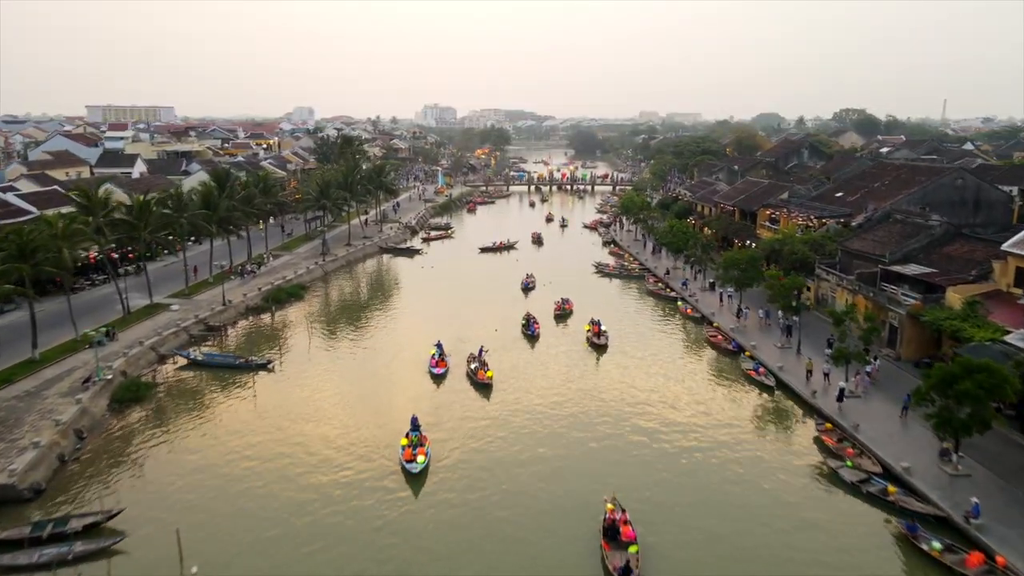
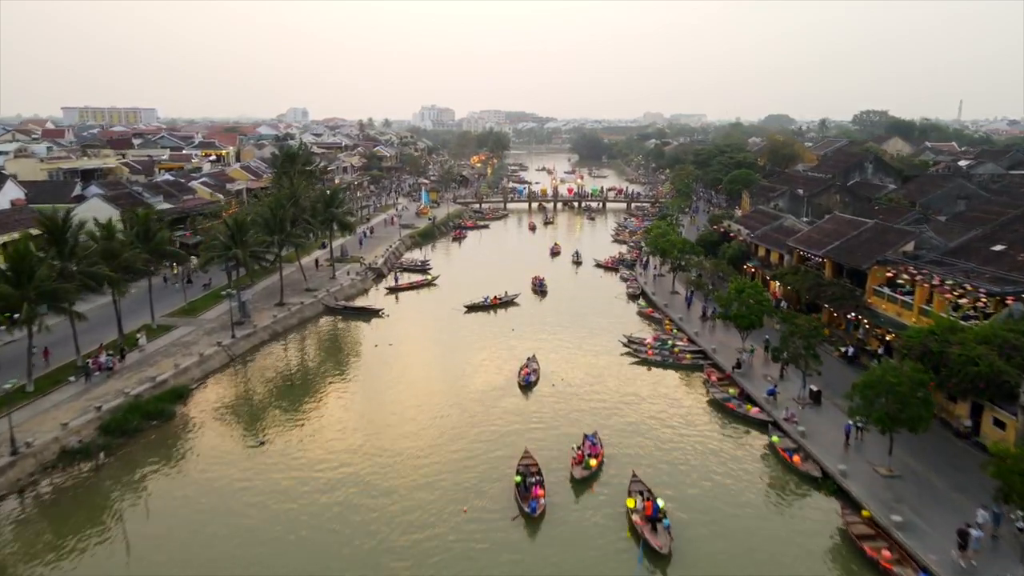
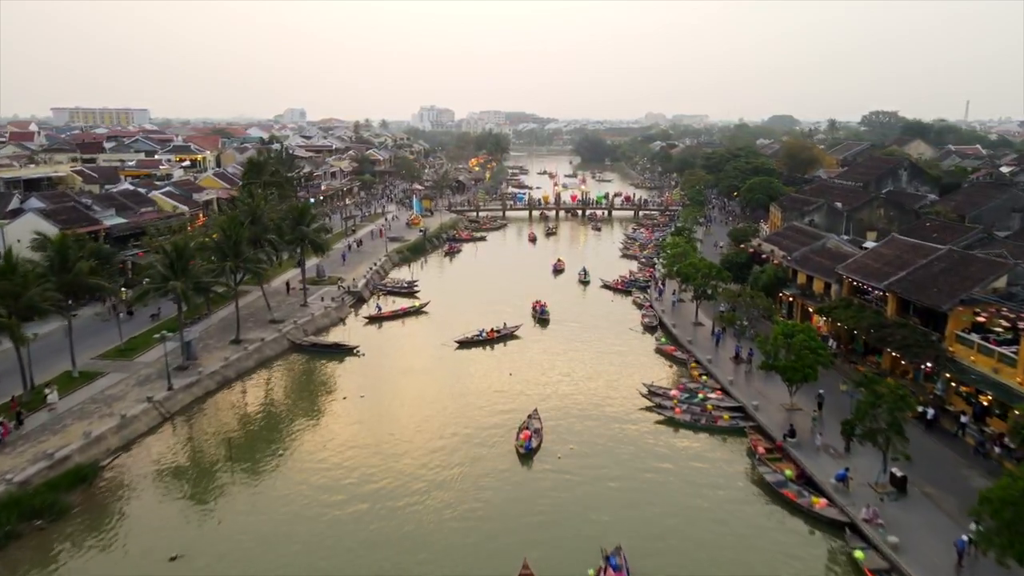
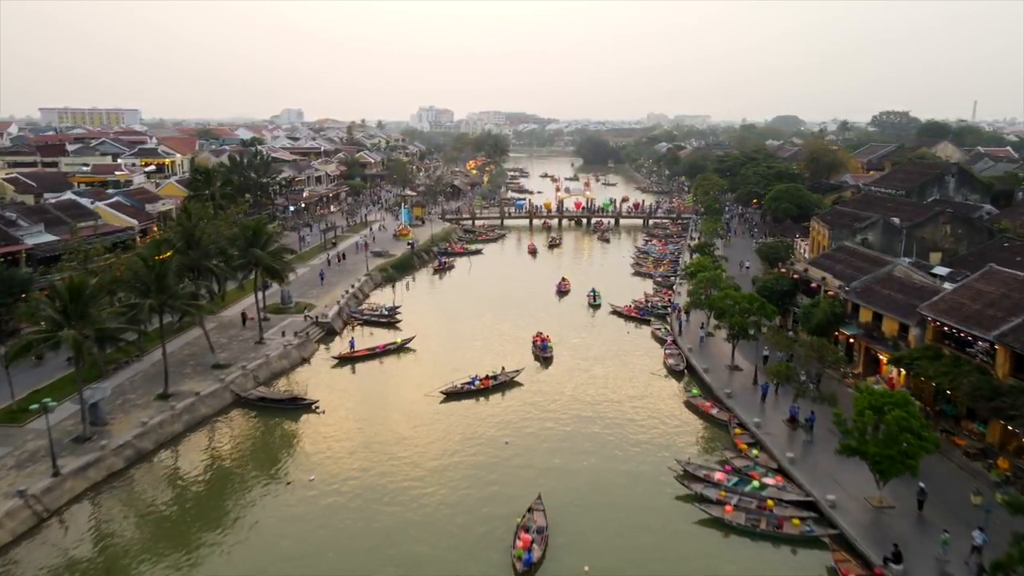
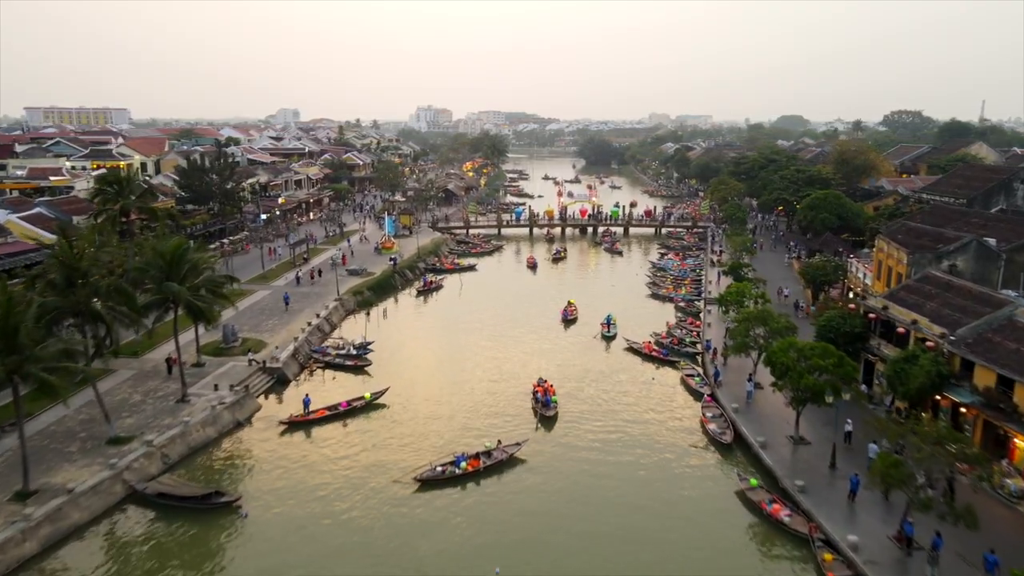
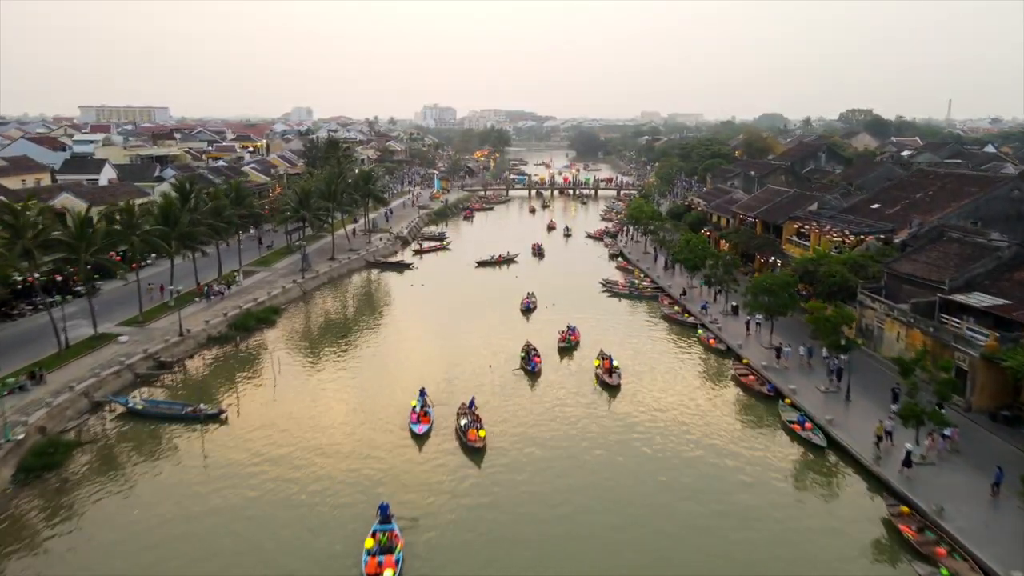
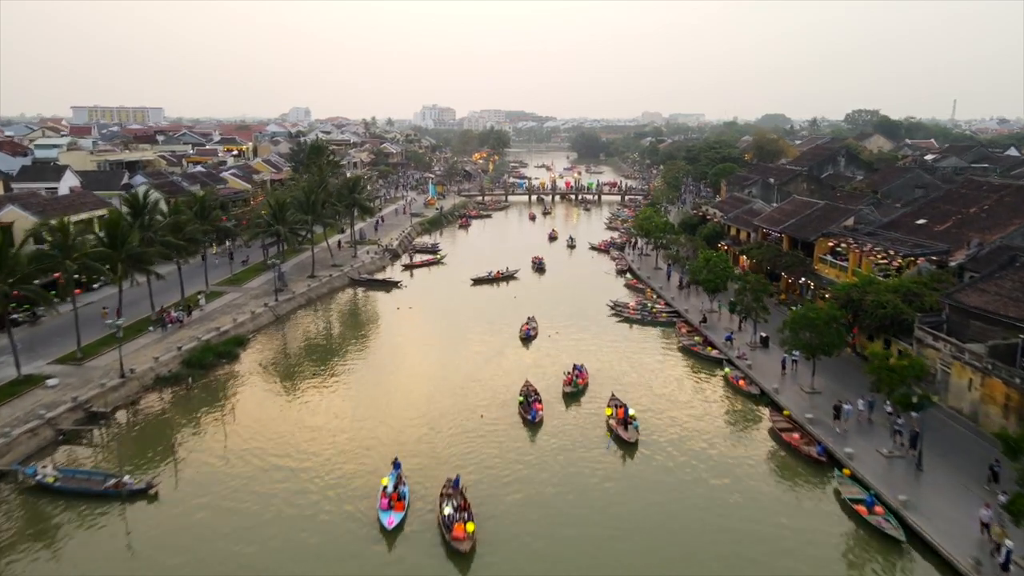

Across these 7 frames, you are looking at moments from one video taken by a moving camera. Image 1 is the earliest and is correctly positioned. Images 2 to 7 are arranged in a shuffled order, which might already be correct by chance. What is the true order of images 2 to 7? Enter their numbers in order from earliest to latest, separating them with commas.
6, 7, 2, 3, 4, 5
